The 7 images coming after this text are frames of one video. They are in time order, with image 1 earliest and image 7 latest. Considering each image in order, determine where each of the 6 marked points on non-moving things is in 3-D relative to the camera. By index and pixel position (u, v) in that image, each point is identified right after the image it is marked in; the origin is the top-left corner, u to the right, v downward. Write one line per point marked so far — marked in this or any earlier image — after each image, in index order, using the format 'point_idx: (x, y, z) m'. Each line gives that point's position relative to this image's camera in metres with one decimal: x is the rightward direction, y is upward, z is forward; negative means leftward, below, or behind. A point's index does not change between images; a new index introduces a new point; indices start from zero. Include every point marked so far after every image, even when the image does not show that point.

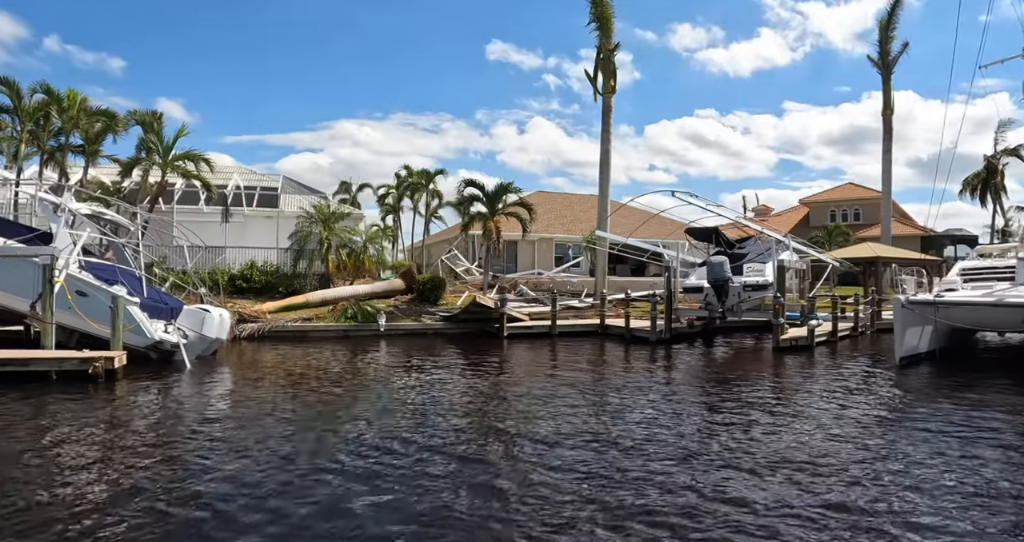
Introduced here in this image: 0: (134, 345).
0: (-7.8, -1.5, +14.9) m
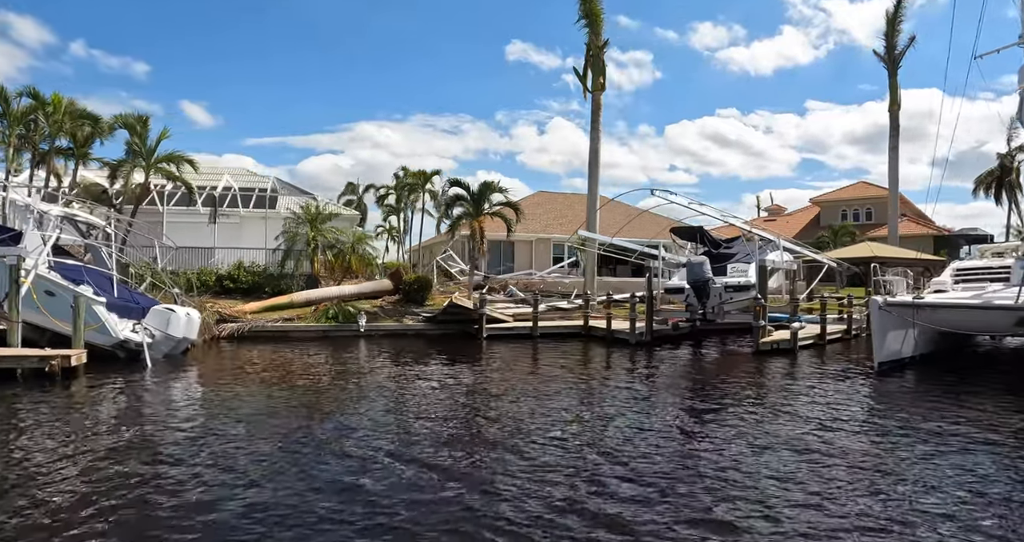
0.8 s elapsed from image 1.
0: (-8.4, -1.5, +14.9) m
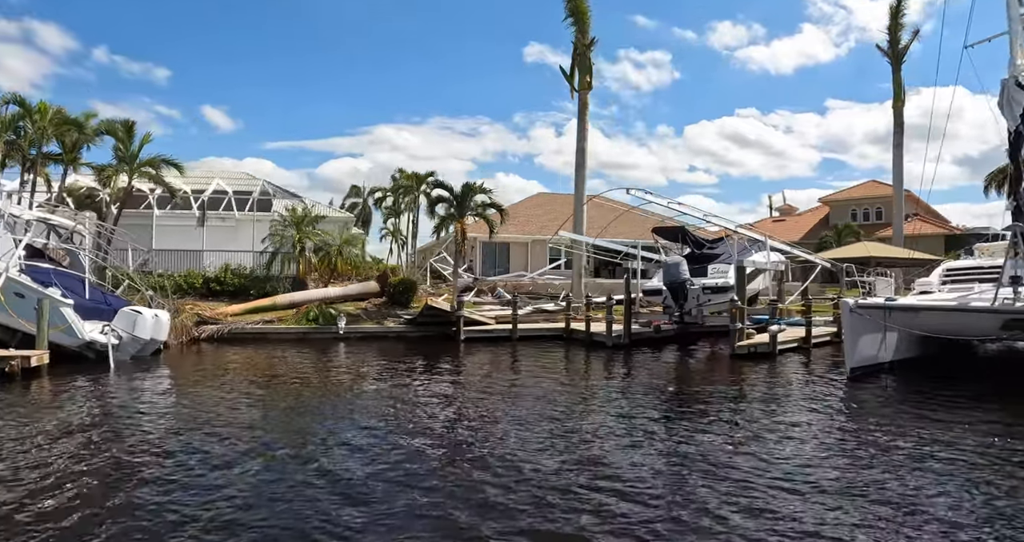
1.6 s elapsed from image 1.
0: (-9.1, -1.5, +14.9) m
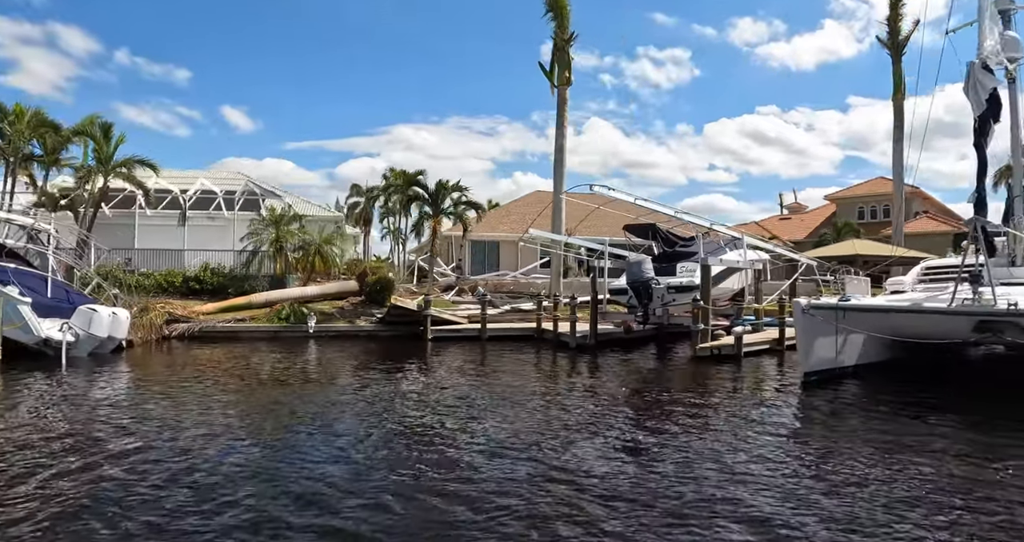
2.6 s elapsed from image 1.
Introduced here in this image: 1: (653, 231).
0: (-10.0, -1.5, +14.9) m
1: (+3.4, +1.0, +17.8) m
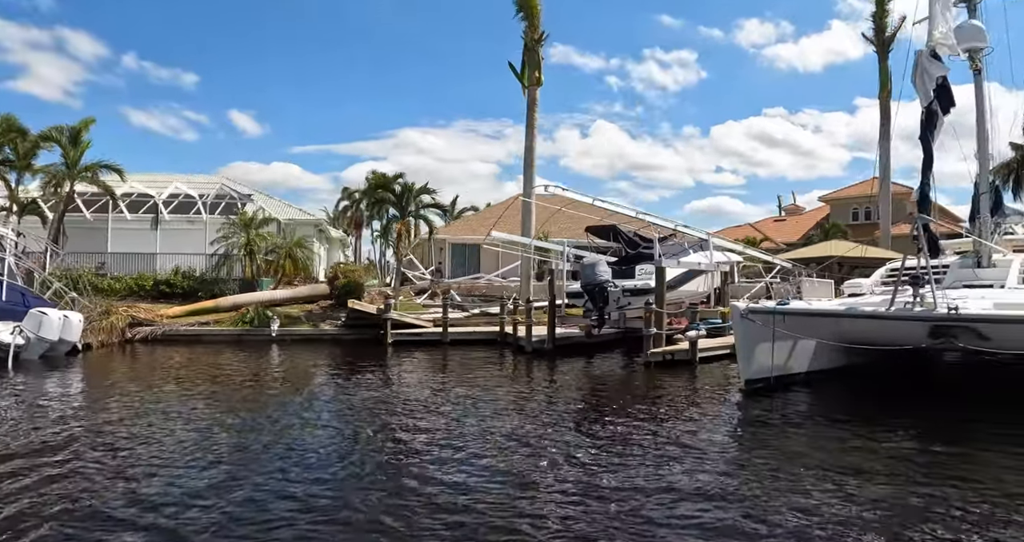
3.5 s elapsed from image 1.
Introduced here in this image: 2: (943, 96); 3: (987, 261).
0: (-11.0, -1.6, +14.9) m
1: (+2.5, +0.9, +17.5) m
2: (+6.9, +2.9, +11.7) m
3: (+10.0, +0.2, +15.4) m
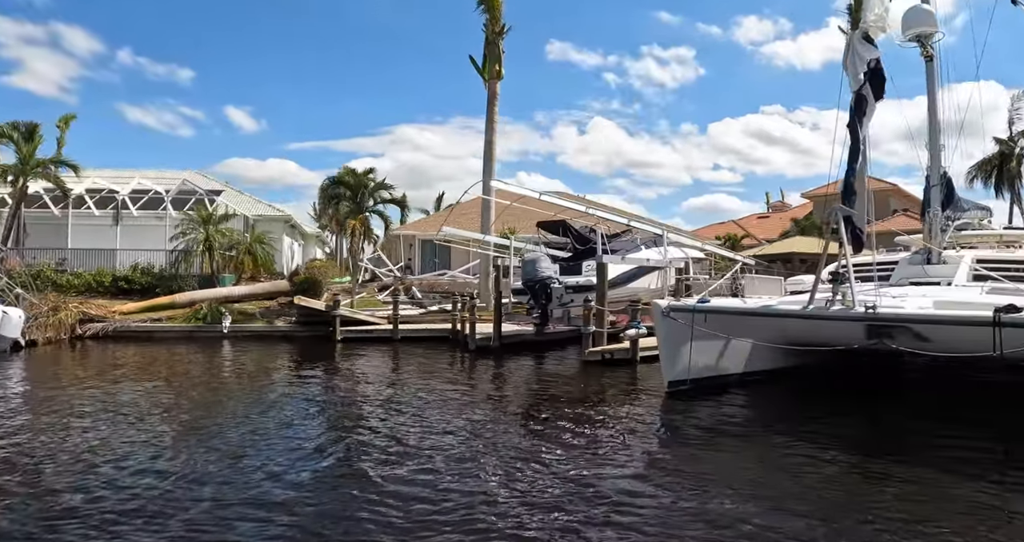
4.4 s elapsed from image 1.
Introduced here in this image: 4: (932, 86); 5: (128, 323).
0: (-12.2, -1.5, +14.7) m
1: (+1.3, +1.0, +17.3) m
2: (+5.7, +2.9, +11.5) m
3: (+8.8, +0.3, +15.2) m
4: (+8.9, +3.9, +15.4) m
5: (-10.2, -1.4, +19.6) m
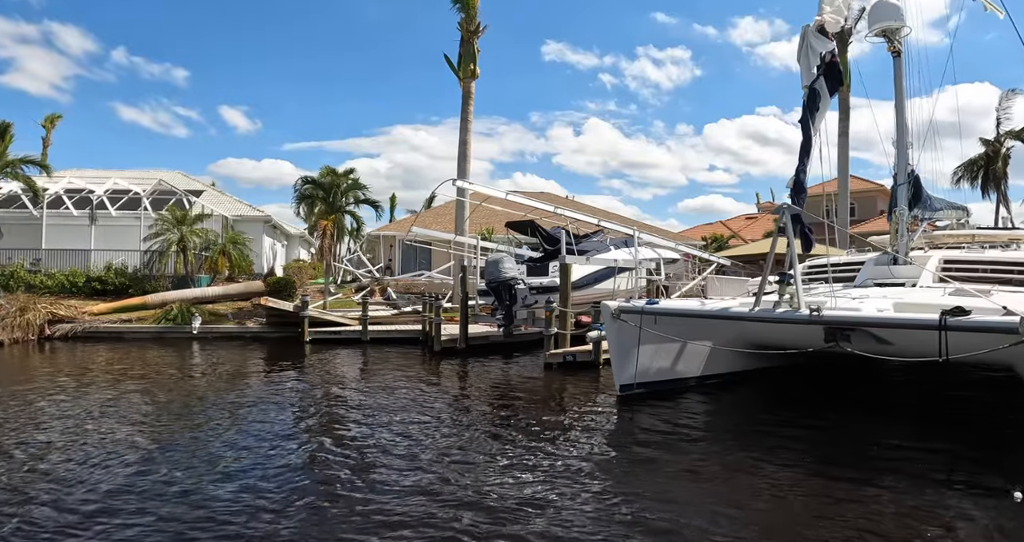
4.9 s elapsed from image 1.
0: (-13.0, -1.5, +14.6) m
1: (+0.5, +0.9, +17.2) m
2: (+4.9, +2.9, +11.4) m
3: (+8.1, +0.2, +15.1) m
4: (+8.1, +3.9, +15.4) m
5: (-11.0, -1.4, +19.5) m
